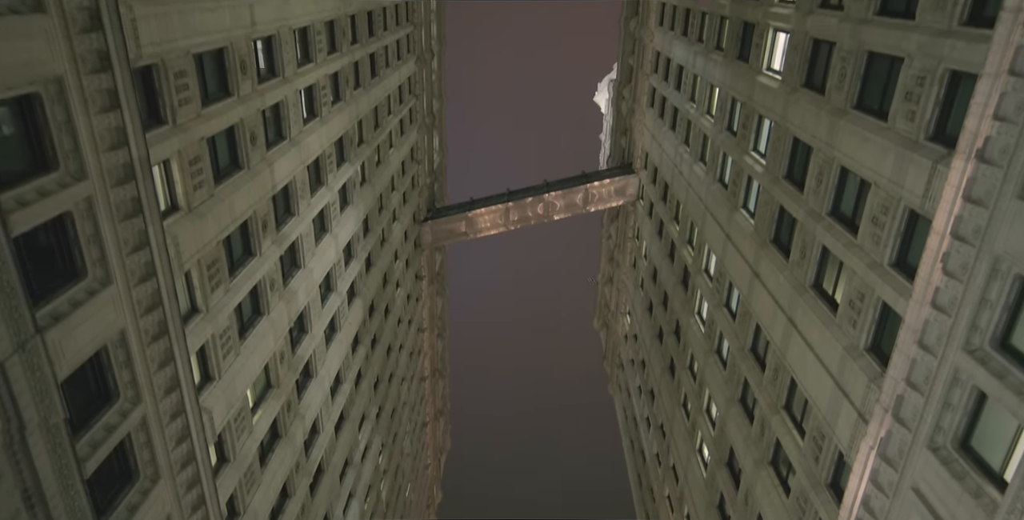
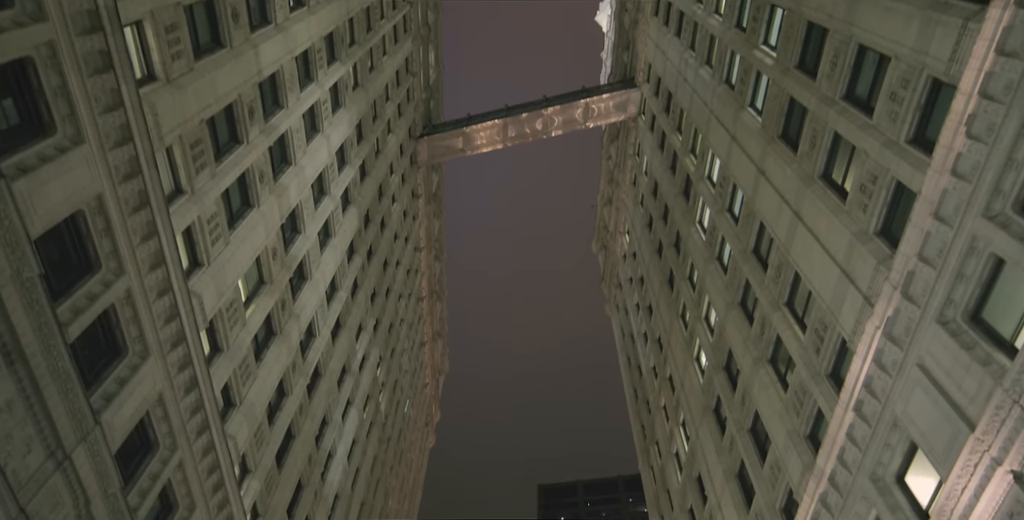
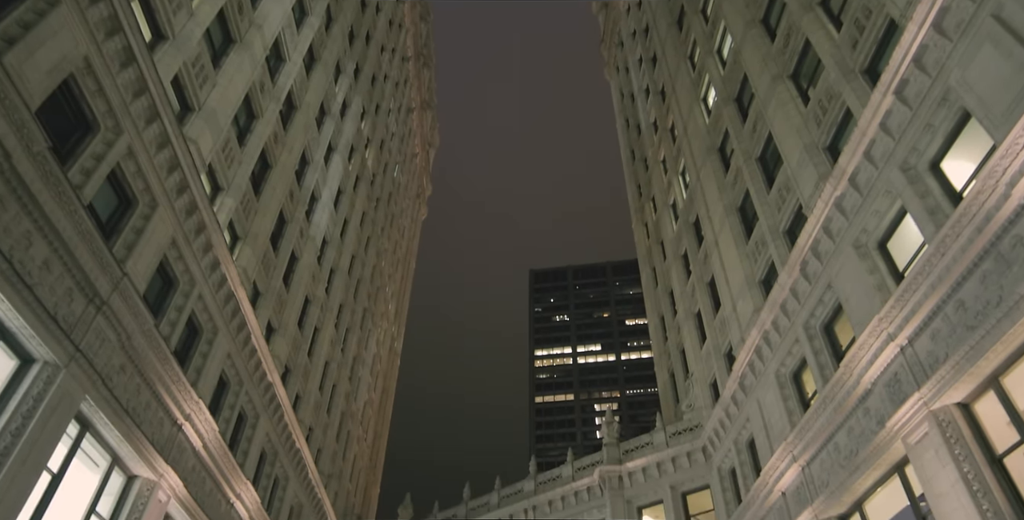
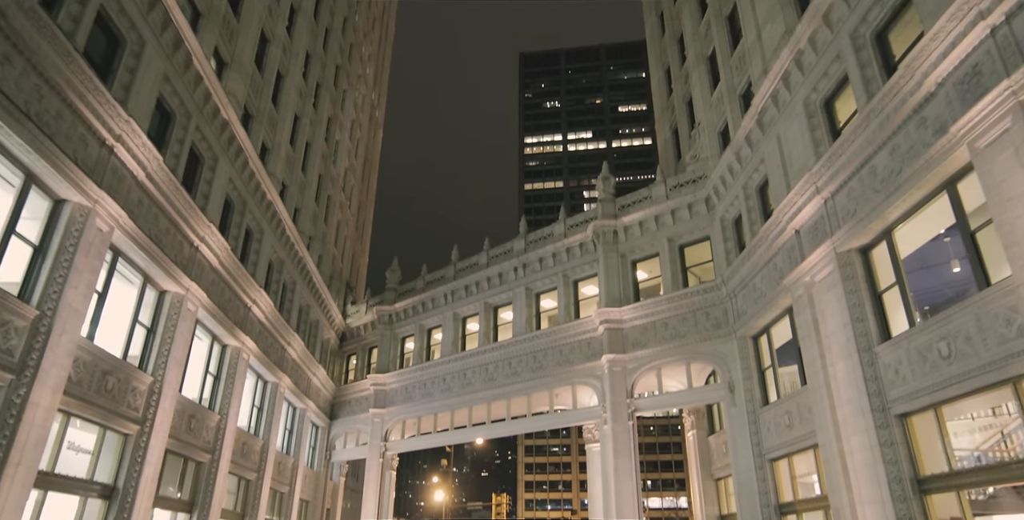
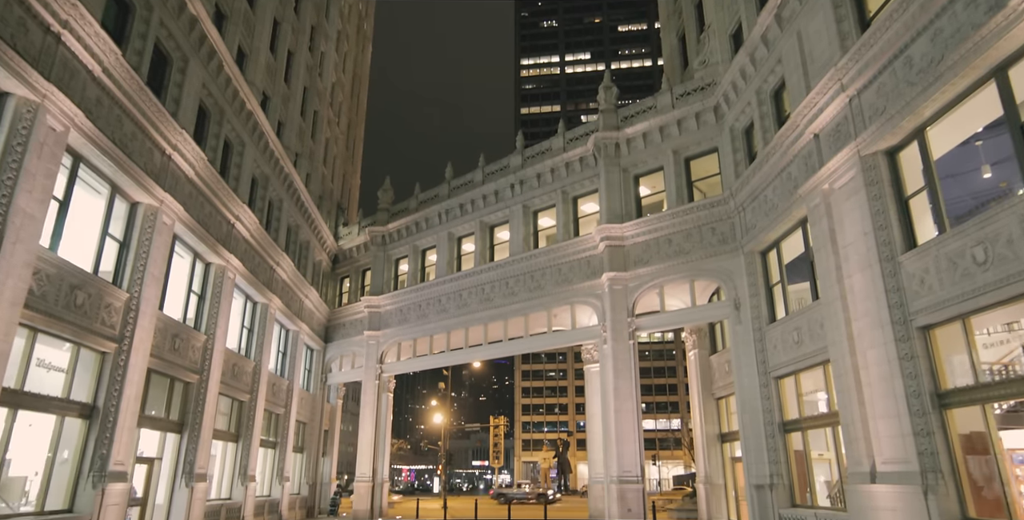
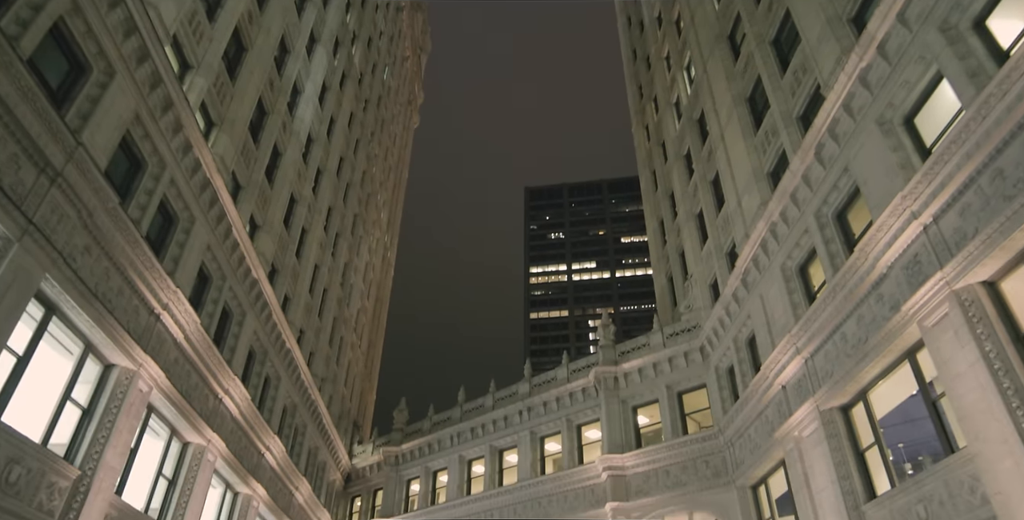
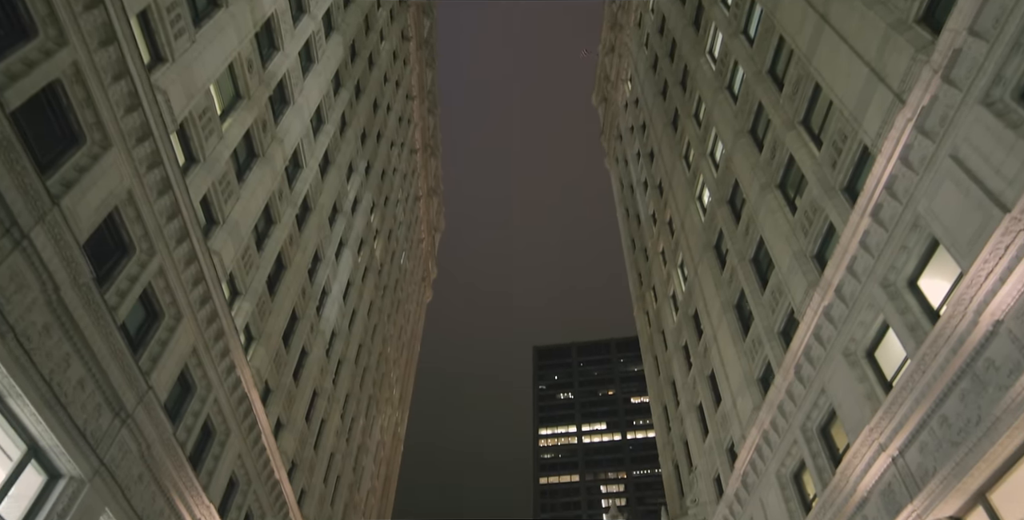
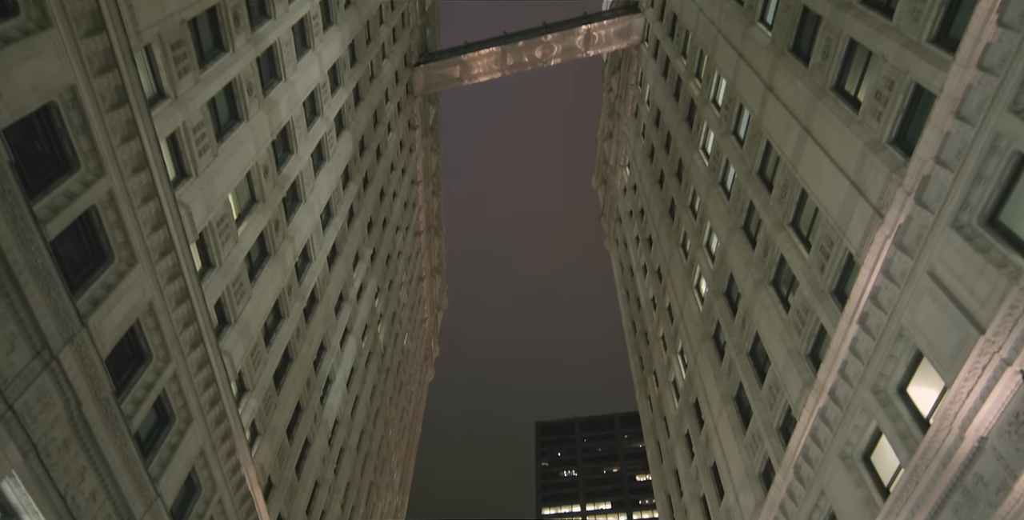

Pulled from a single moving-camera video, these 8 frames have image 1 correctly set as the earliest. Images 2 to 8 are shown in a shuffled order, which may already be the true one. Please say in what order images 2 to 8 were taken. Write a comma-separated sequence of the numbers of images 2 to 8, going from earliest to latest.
2, 8, 7, 3, 6, 4, 5
